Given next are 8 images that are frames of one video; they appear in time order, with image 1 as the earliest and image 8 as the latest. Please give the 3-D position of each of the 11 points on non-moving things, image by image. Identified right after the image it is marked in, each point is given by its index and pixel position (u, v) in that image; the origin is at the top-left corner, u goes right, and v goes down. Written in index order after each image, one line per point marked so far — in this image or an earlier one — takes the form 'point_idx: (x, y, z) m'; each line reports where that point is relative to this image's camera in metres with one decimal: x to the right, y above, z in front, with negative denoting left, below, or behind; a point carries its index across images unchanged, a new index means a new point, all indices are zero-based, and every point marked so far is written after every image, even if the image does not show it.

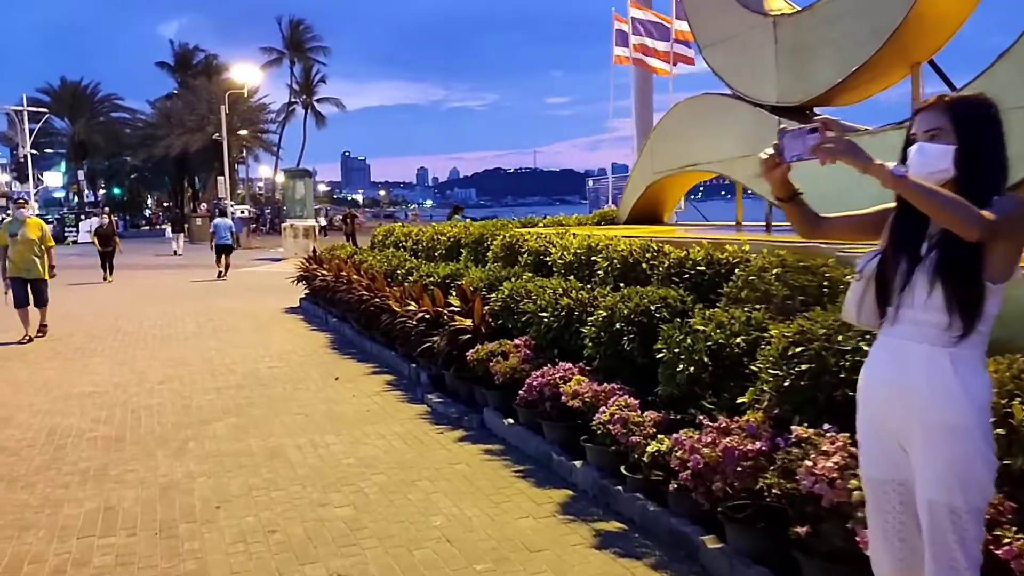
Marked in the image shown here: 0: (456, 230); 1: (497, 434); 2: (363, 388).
0: (-0.7, +0.8, +12.5) m
1: (-0.1, -1.3, +7.8) m
2: (-1.6, -1.0, +9.5) m
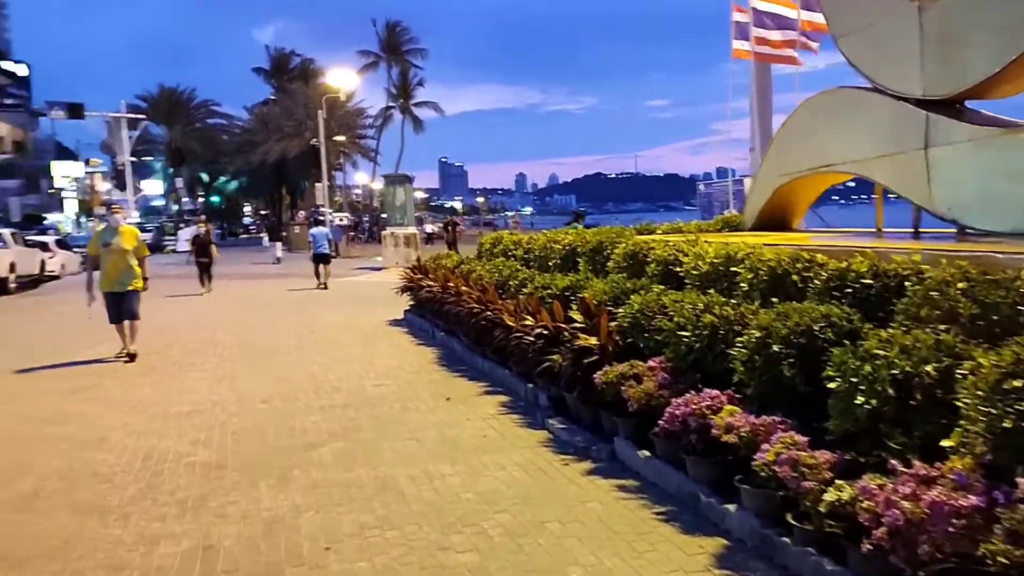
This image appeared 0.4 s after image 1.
0: (+0.8, +0.6, +11.8) m
1: (+0.9, -1.4, +7.0) m
2: (-0.4, -1.2, +8.8) m
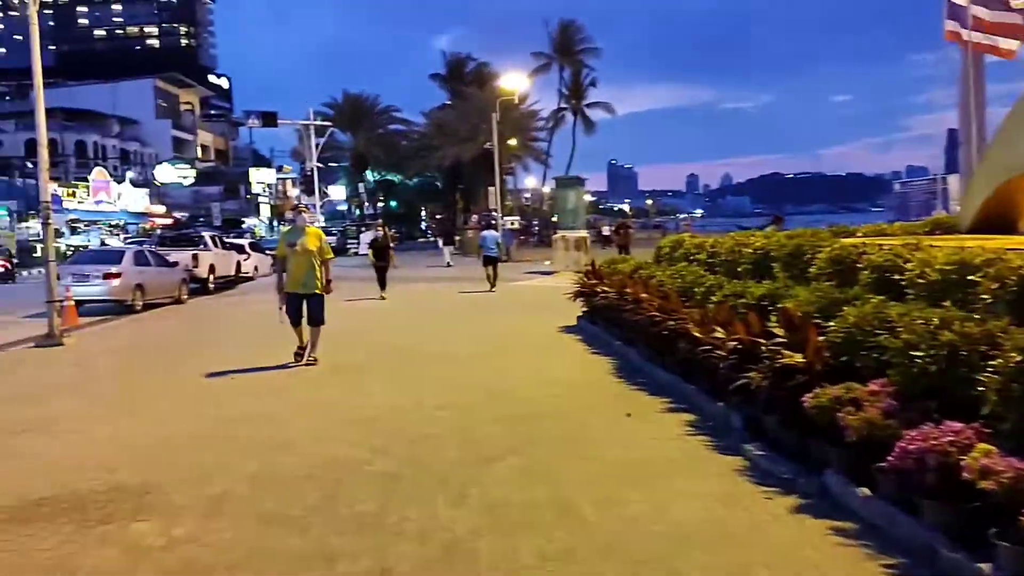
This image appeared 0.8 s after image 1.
0: (+3.0, +0.5, +10.8) m
1: (+2.2, -1.4, +6.1) m
2: (+1.3, -1.2, +8.1) m
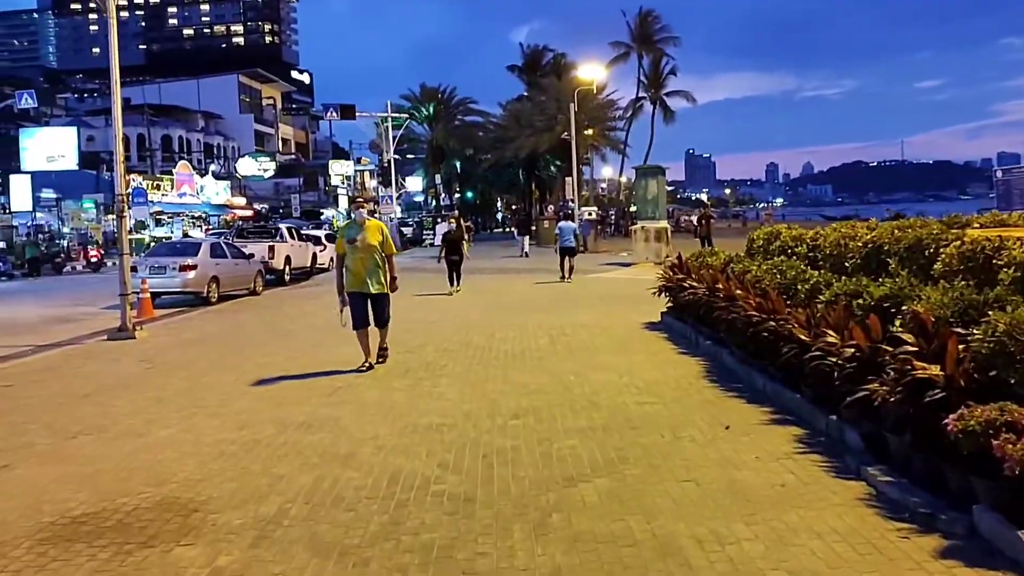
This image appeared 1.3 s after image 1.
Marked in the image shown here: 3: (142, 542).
0: (+3.8, +0.6, +9.7) m
1: (+2.7, -1.5, +5.0) m
2: (+2.0, -1.2, +7.1) m
3: (-2.4, -1.6, +5.9) m
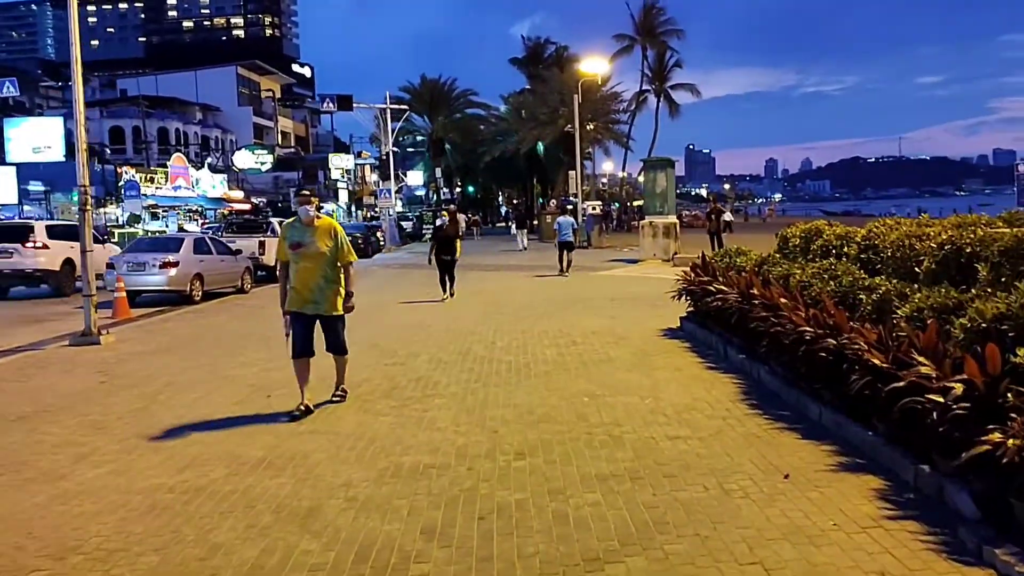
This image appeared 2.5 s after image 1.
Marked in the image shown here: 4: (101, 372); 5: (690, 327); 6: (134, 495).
0: (+3.9, +0.5, +8.1) m
1: (+2.8, -1.6, +3.5) m
2: (+2.0, -1.3, +5.6) m
3: (-2.4, -1.7, +4.3) m
4: (-6.0, -1.2, +13.3) m
5: (+2.6, -0.6, +13.2) m
6: (-2.8, -1.5, +6.9) m
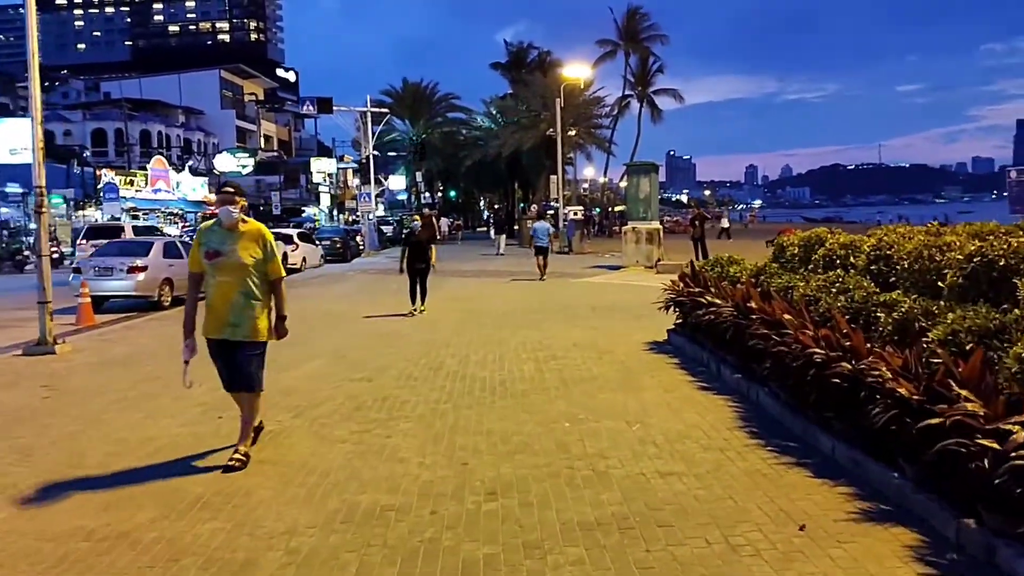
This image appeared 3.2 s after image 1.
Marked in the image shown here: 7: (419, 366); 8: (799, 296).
0: (+3.7, +0.4, +7.3) m
1: (+2.6, -1.7, +2.6) m
2: (+1.8, -1.4, +4.7) m
3: (-2.5, -1.8, +3.4) m
4: (-6.3, -1.3, +12.3) m
5: (+2.3, -0.7, +12.3) m
6: (-3.0, -1.6, +5.9) m
7: (-1.3, -1.0, +12.2) m
8: (+2.7, -0.1, +8.7) m
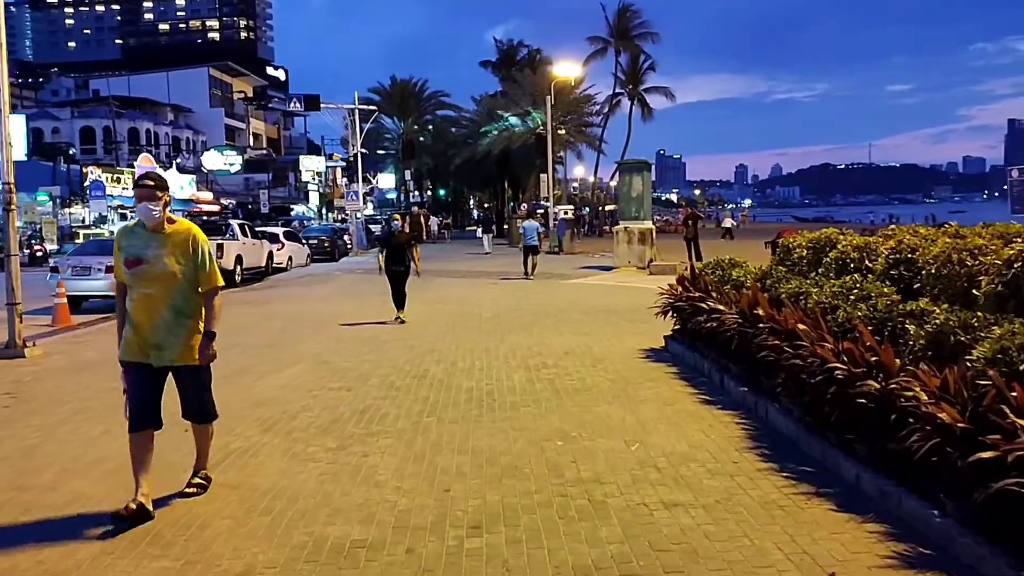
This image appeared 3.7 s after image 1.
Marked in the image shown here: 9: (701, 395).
0: (+3.6, +0.3, +6.6) m
1: (+2.6, -1.7, +2.0) m
2: (+1.8, -1.5, +4.0) m
3: (-2.6, -1.9, +2.6) m
4: (-6.5, -1.3, +11.6) m
5: (+2.1, -0.8, +11.6) m
6: (-3.1, -1.7, +5.2) m
7: (-1.4, -1.1, +11.5) m
8: (+2.6, -0.1, +8.0) m
9: (+1.9, -1.1, +9.2) m
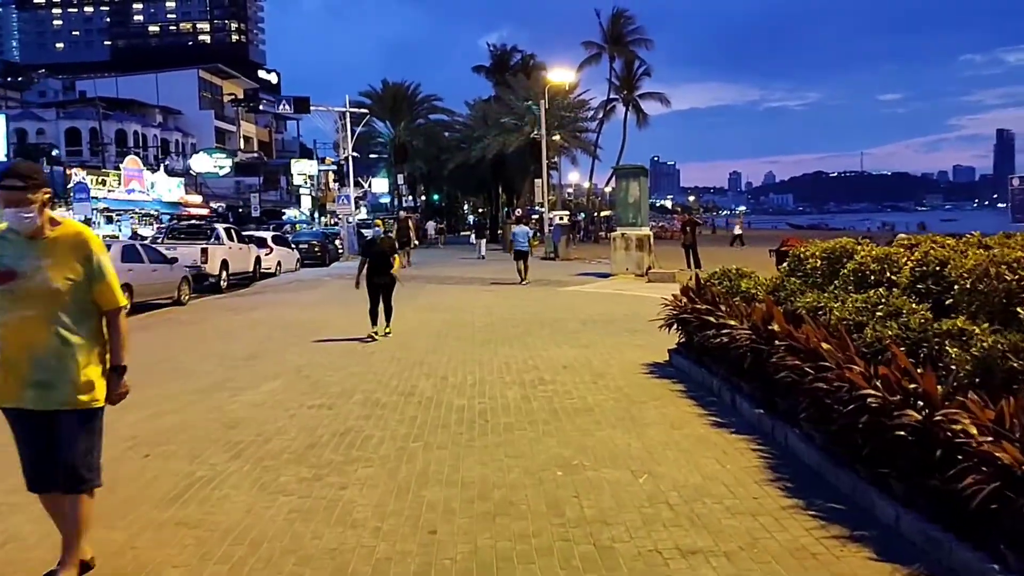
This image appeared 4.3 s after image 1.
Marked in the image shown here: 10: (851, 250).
0: (+3.6, +0.2, +5.9) m
1: (+2.6, -1.8, +1.2) m
2: (+1.7, -1.6, +3.3) m
3: (-2.6, -1.9, +1.9) m
4: (-6.5, -1.4, +10.8) m
5: (+2.0, -0.9, +10.9) m
6: (-3.1, -1.7, +4.4) m
7: (-1.5, -1.2, +10.7) m
8: (+2.6, -0.2, +7.3) m
9: (+1.9, -1.2, +8.5) m
10: (+3.3, +0.4, +9.3) m
